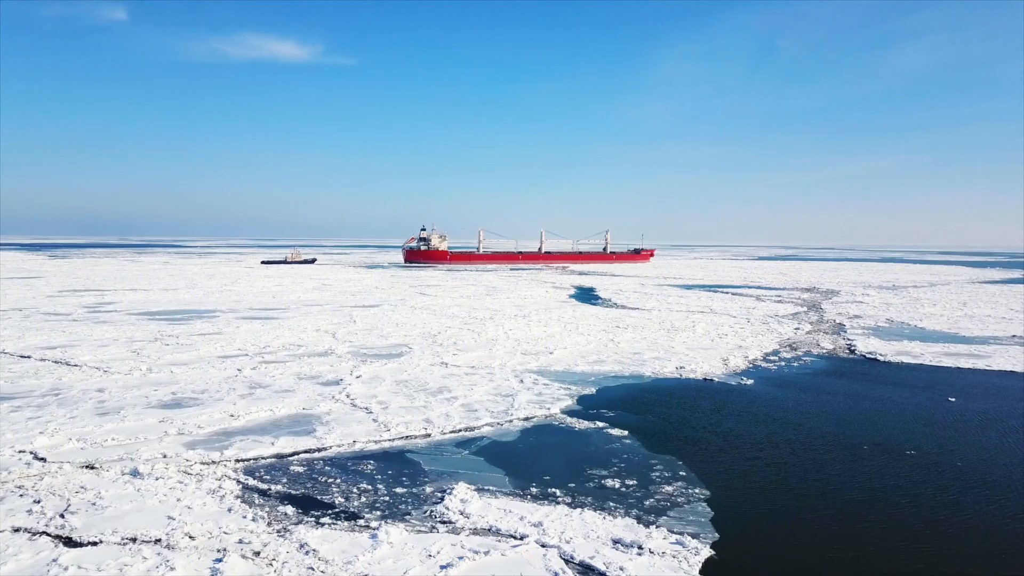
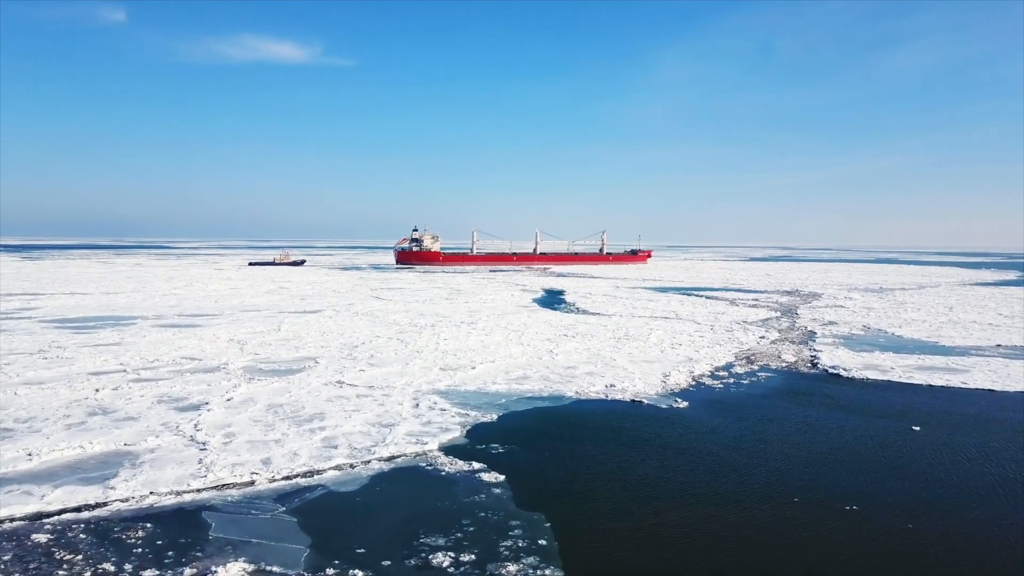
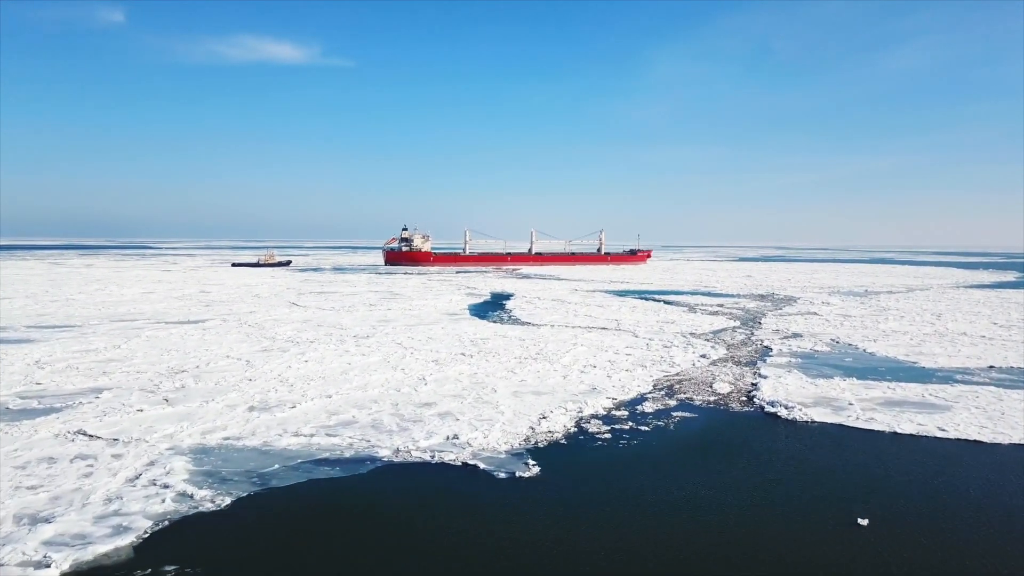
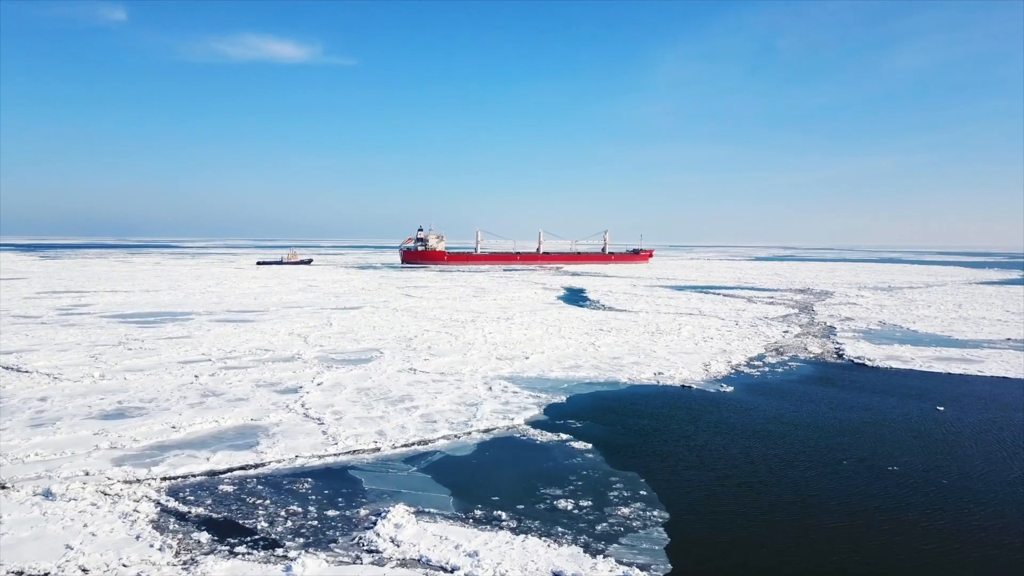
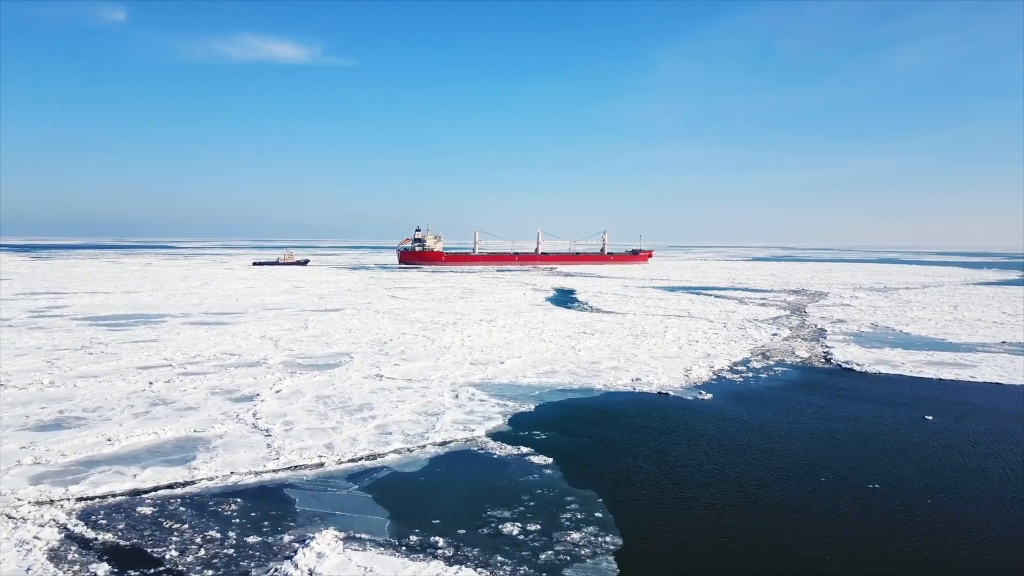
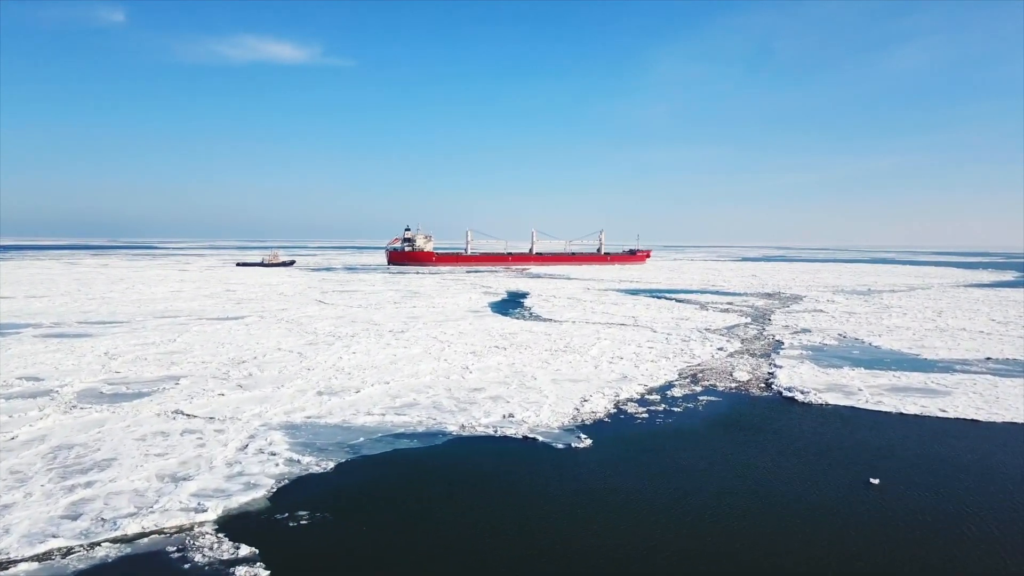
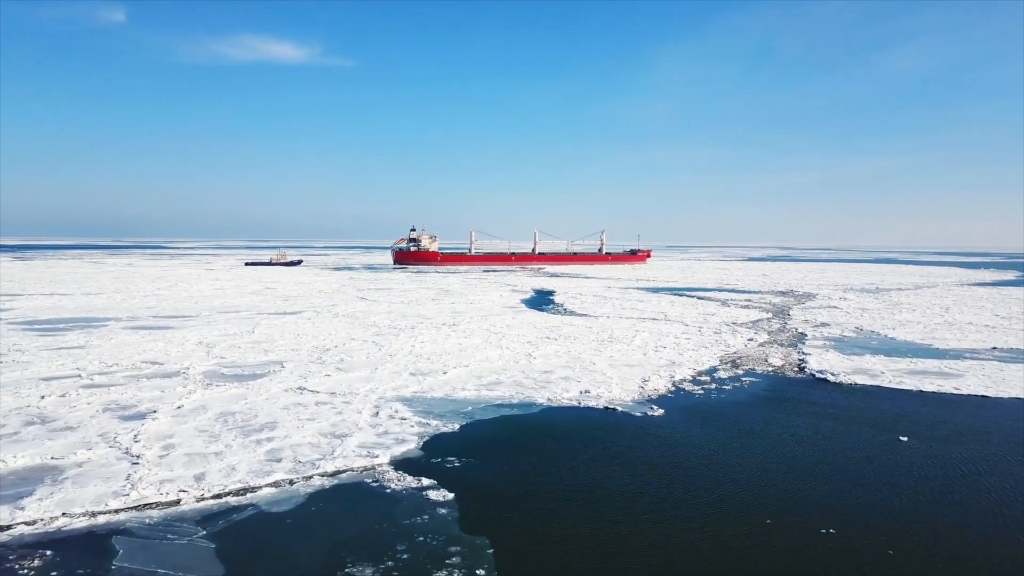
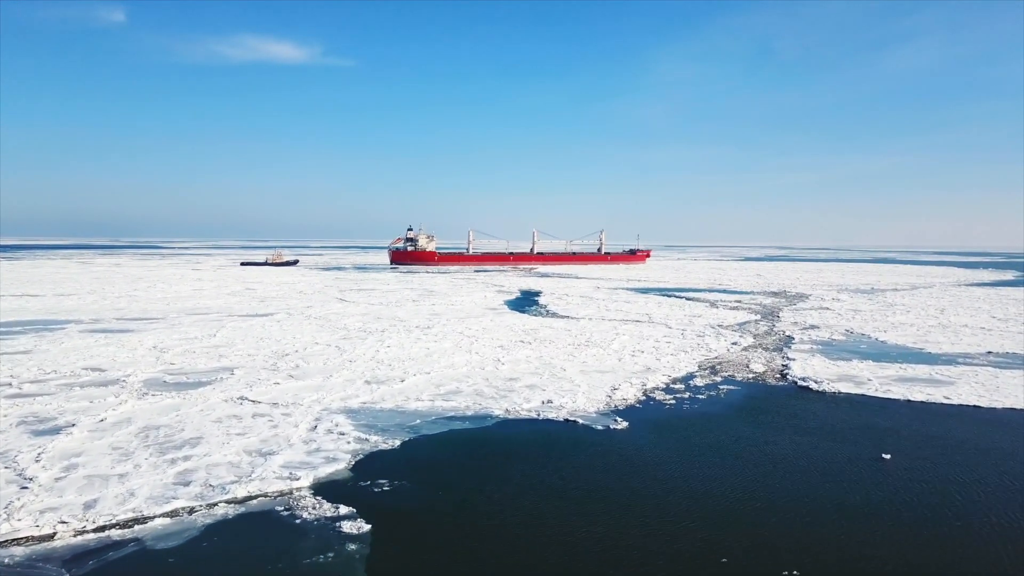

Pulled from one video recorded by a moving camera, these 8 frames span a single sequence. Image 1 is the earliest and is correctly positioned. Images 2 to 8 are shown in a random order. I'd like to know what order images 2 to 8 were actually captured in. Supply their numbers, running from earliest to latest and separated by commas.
4, 5, 2, 7, 8, 6, 3
